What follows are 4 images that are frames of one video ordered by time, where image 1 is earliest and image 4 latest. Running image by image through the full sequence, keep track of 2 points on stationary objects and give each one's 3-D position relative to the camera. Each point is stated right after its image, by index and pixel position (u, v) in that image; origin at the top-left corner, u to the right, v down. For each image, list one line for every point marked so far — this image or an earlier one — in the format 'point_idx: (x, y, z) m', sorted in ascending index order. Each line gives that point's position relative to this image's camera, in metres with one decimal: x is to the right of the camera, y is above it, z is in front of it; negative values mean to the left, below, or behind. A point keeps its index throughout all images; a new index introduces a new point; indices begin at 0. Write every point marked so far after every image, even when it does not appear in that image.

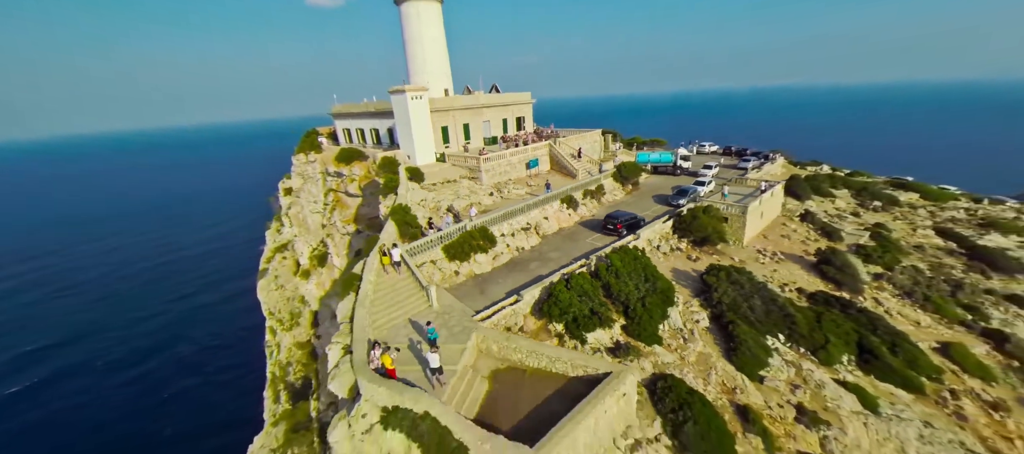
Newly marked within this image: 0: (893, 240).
0: (+20.7, -0.7, +19.5) m
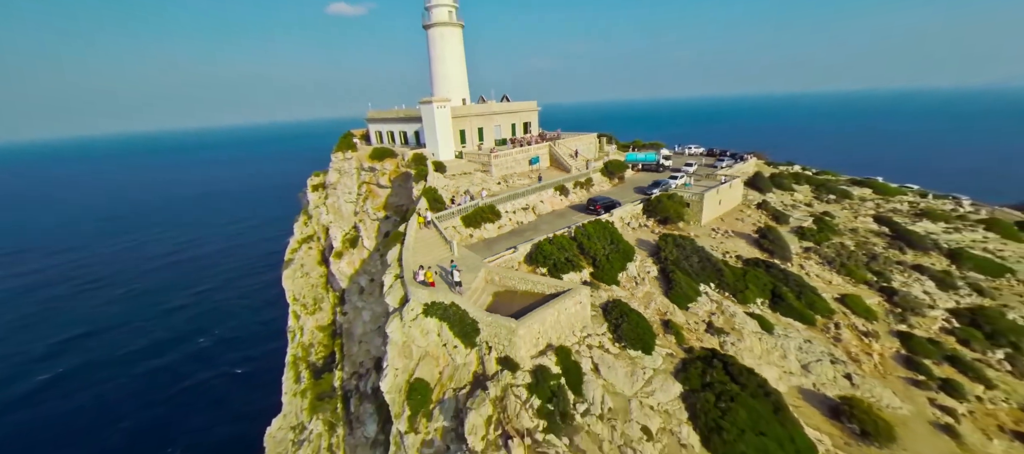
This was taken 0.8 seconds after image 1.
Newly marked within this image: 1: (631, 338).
0: (+20.9, +0.2, +23.4) m
1: (+4.2, -3.8, +12.4) m
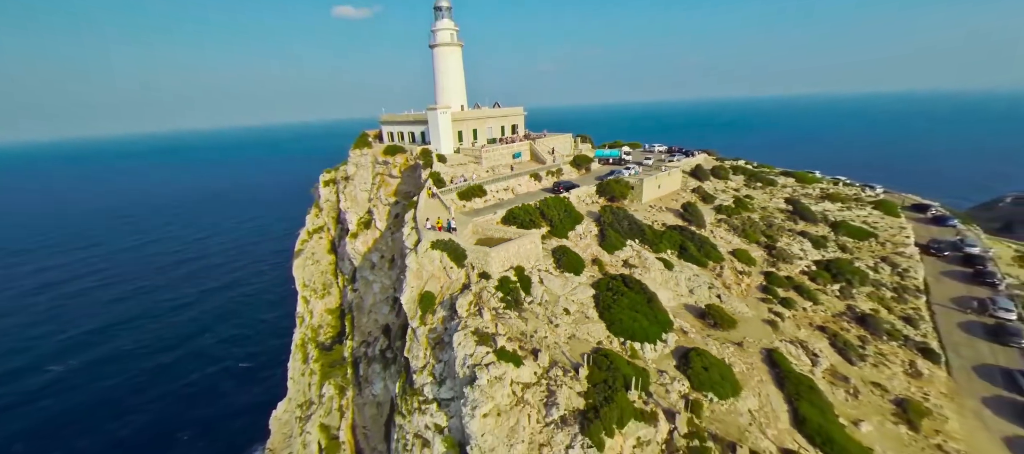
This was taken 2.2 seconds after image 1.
0: (+19.7, +2.0, +29.9) m
1: (+2.9, -2.0, +18.9) m
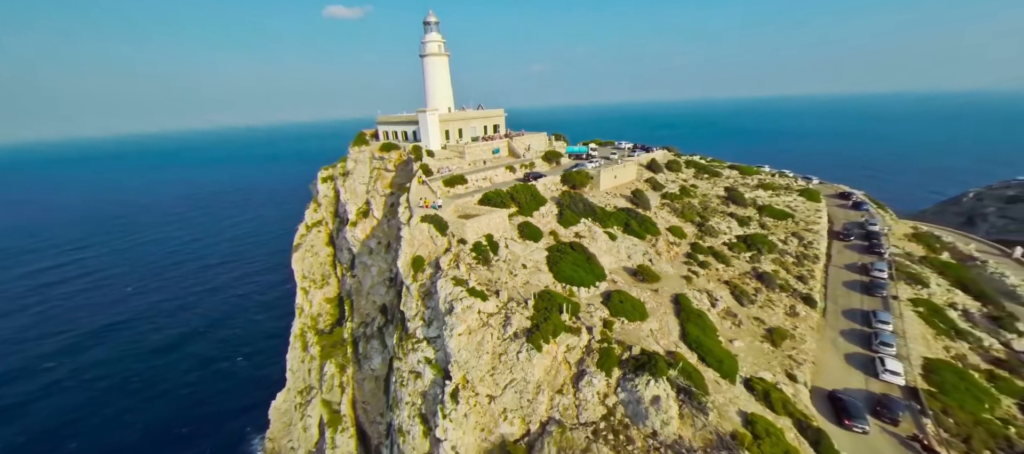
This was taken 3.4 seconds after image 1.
0: (+17.6, +3.6, +35.3) m
1: (+1.1, -0.5, +24.0) m
